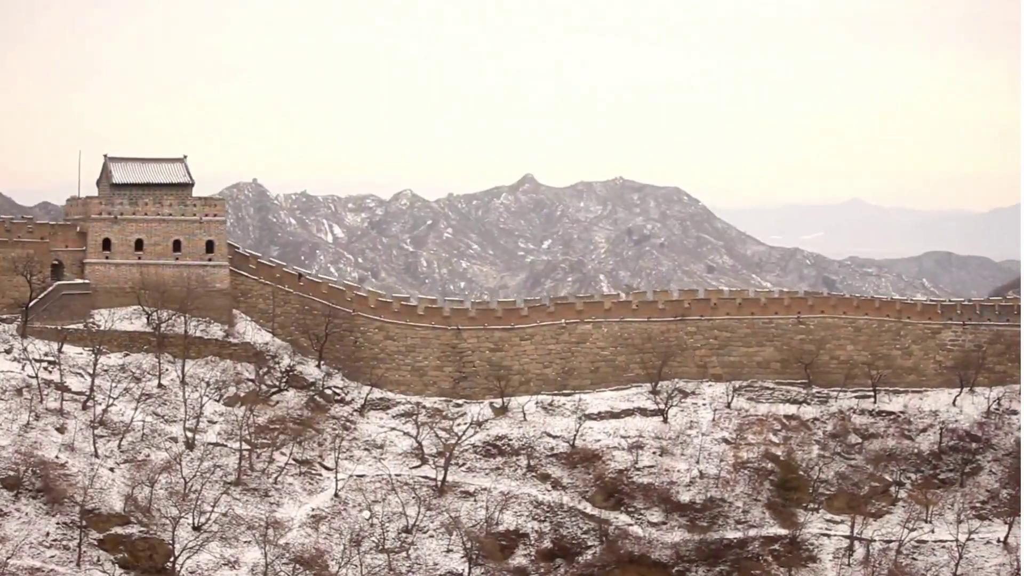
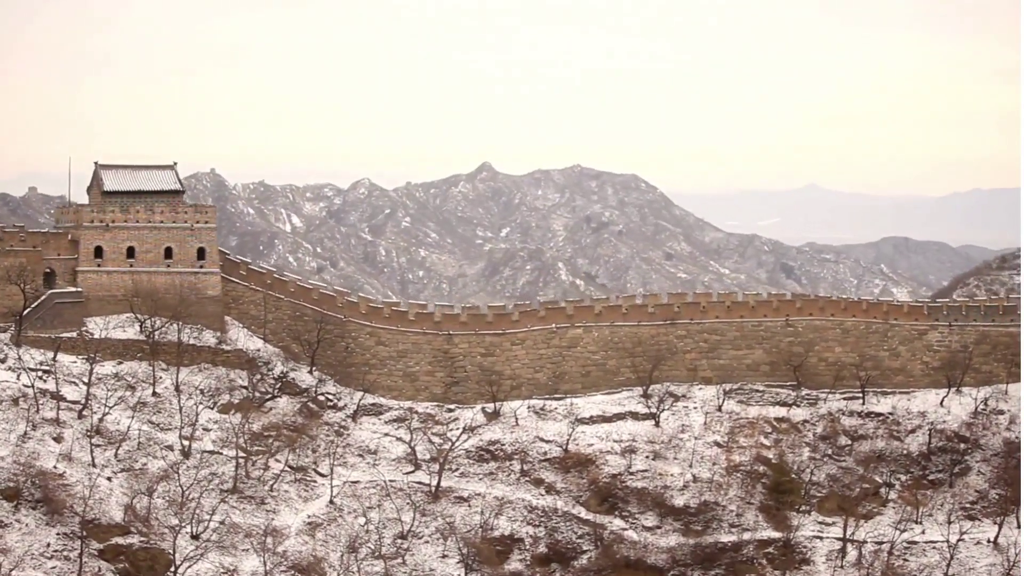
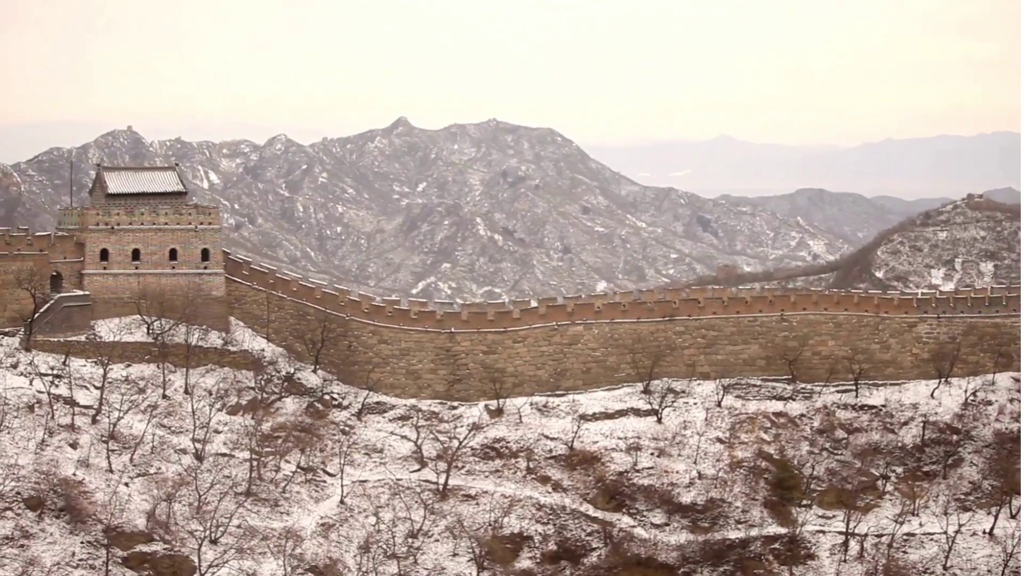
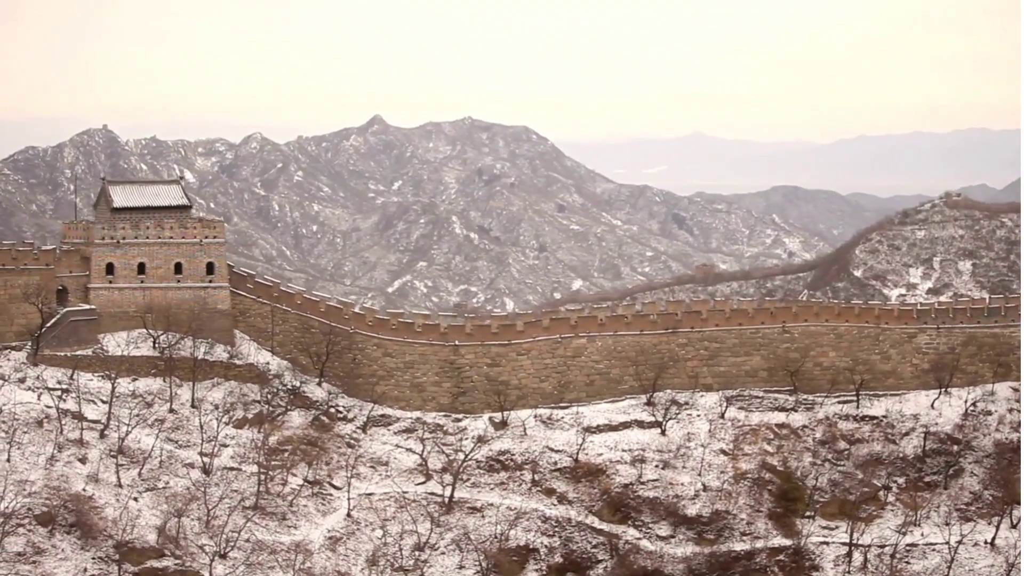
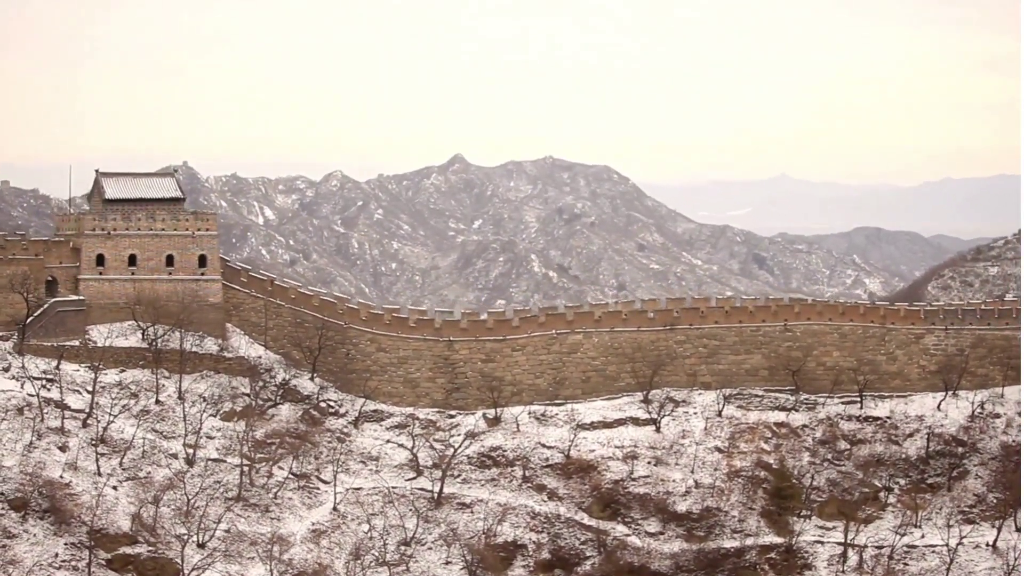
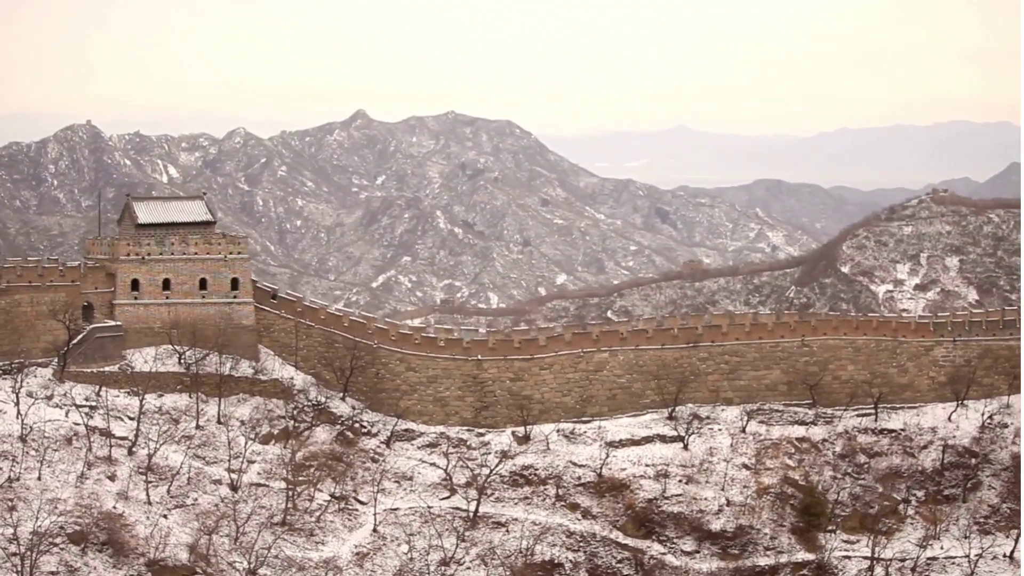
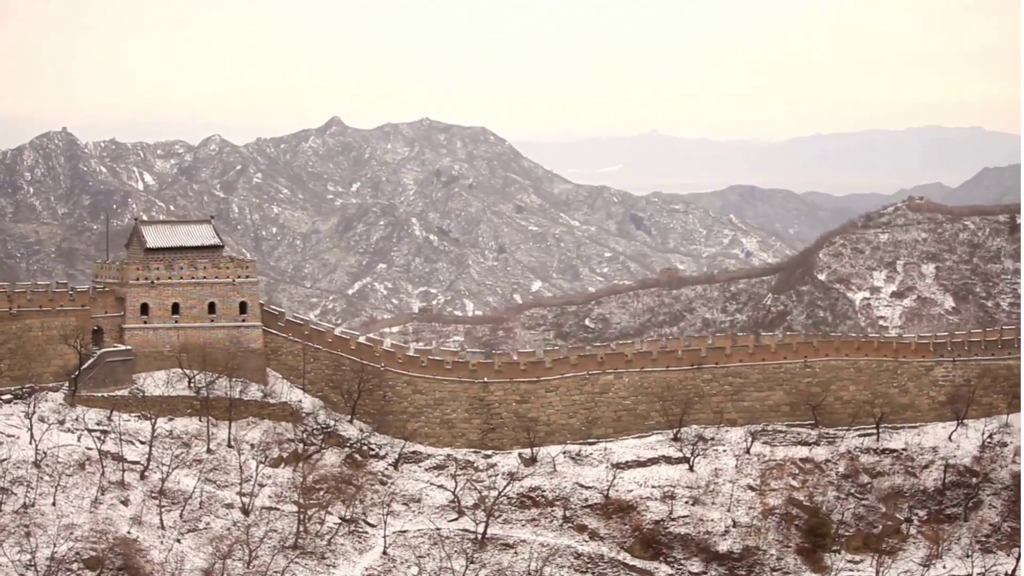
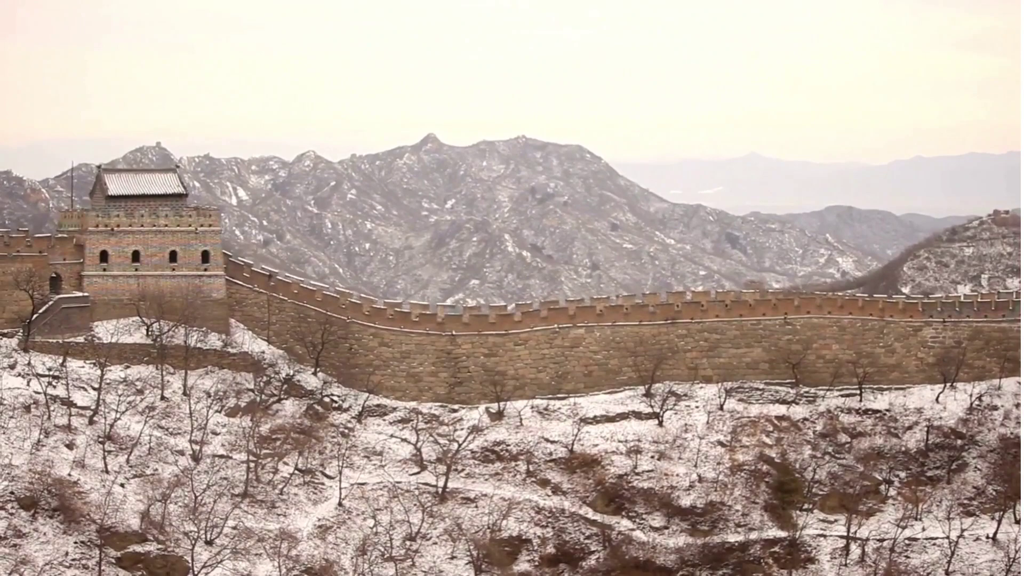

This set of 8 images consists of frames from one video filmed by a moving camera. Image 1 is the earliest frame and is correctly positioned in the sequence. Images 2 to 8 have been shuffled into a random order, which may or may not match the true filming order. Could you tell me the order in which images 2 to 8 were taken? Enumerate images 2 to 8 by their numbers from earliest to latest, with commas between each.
2, 5, 8, 3, 4, 6, 7
